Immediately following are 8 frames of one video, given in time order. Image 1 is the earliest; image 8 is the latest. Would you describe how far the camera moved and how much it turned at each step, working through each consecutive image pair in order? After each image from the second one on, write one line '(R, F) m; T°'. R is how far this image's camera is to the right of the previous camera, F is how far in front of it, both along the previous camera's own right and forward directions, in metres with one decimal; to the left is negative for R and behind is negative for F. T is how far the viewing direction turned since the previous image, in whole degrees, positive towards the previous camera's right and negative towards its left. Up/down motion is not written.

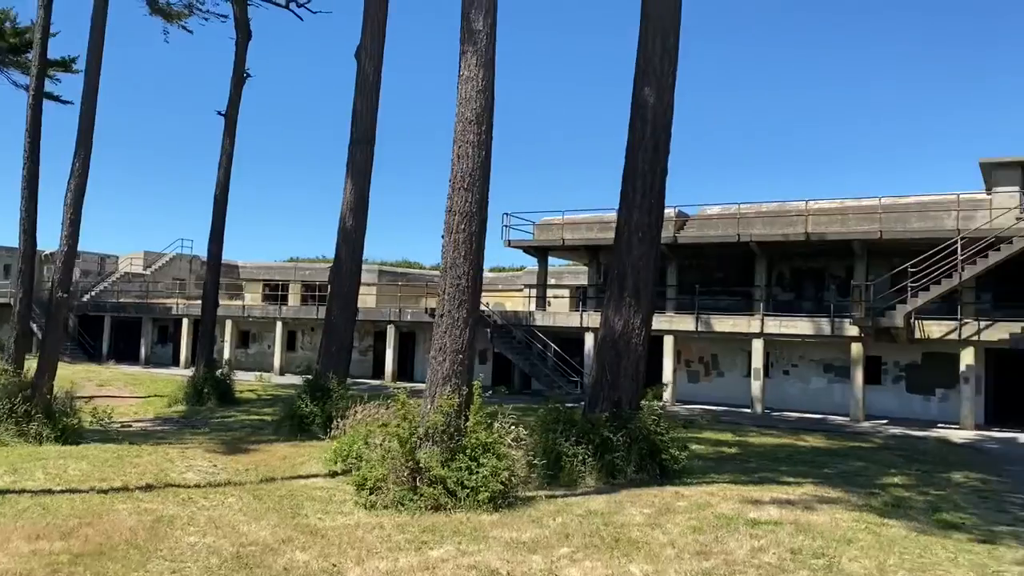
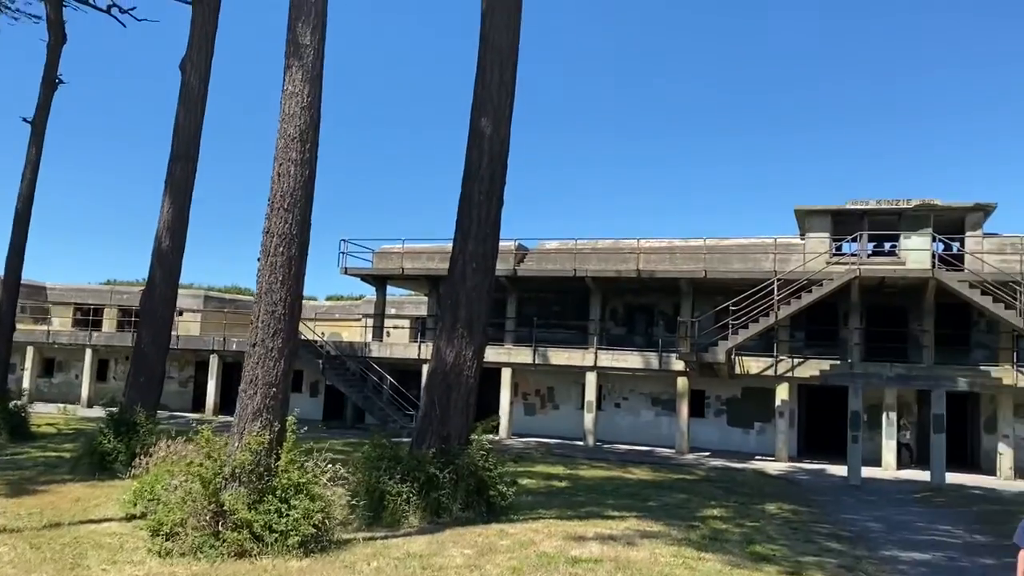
(+0.2, +0.4) m; +10°
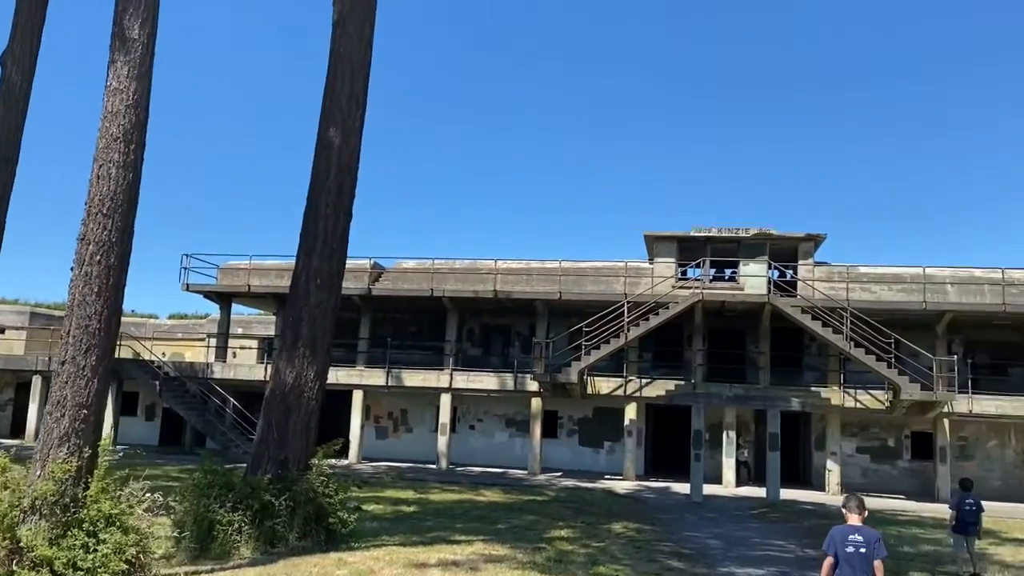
(+0.2, +0.3) m; +9°
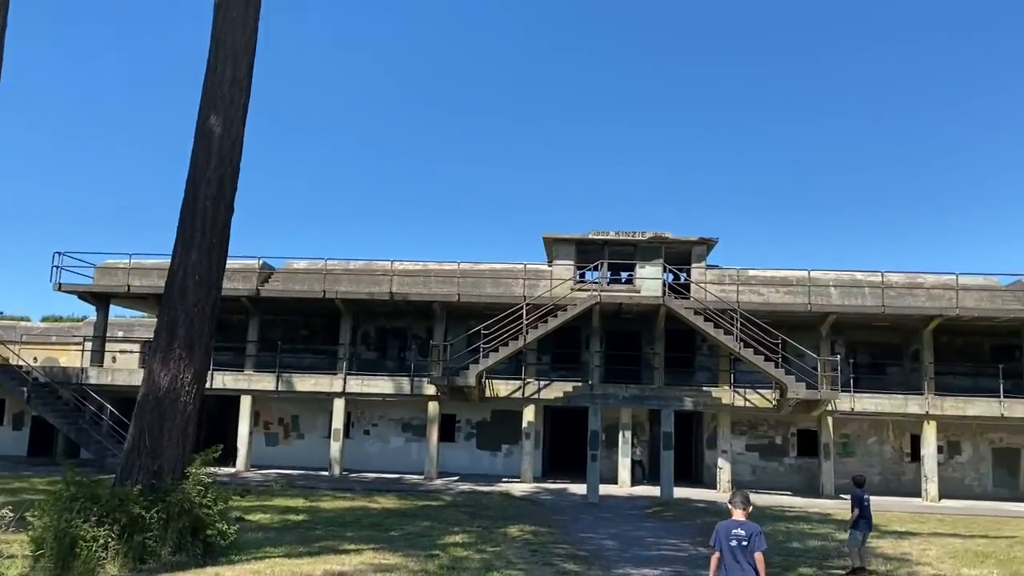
(+0.1, +0.3) m; +7°
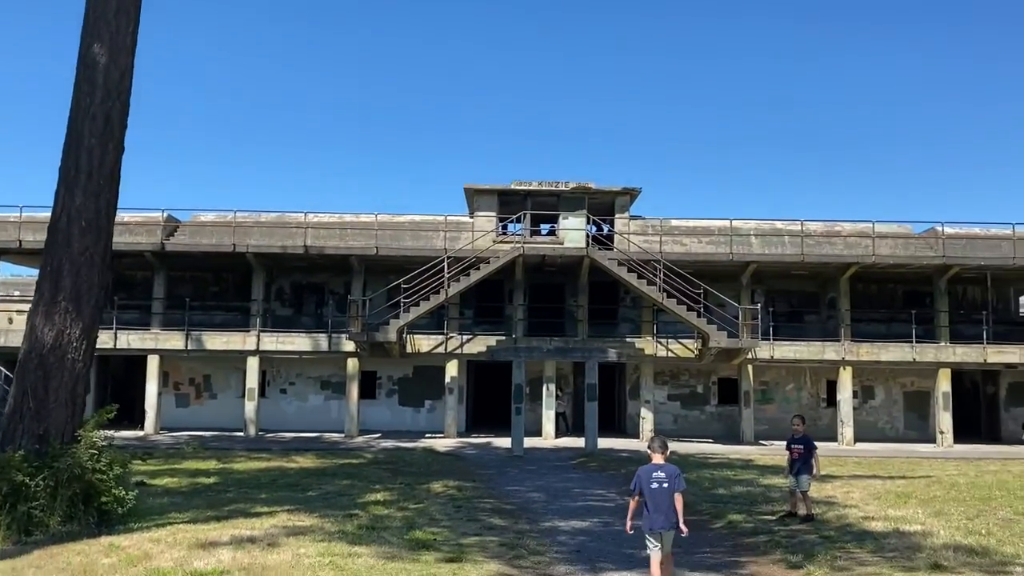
(0.0, +0.6) m; +5°
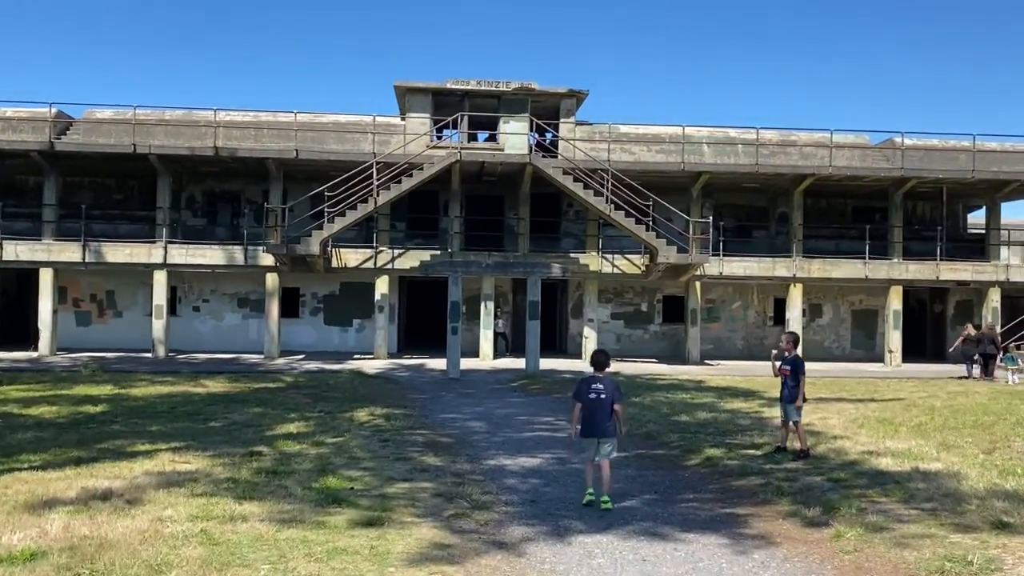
(0.0, +2.0) m; +4°
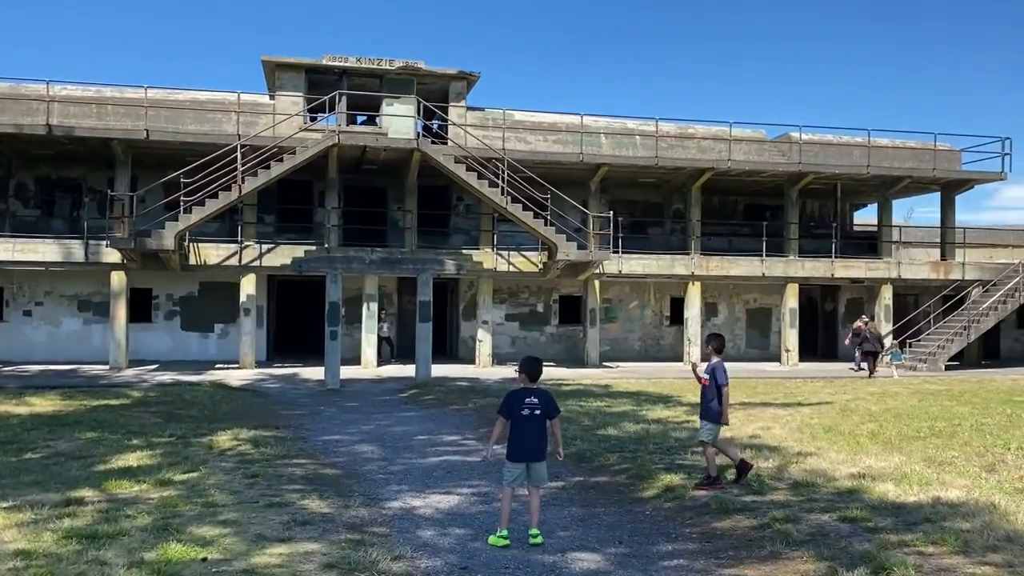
(-0.3, +2.0) m; +8°
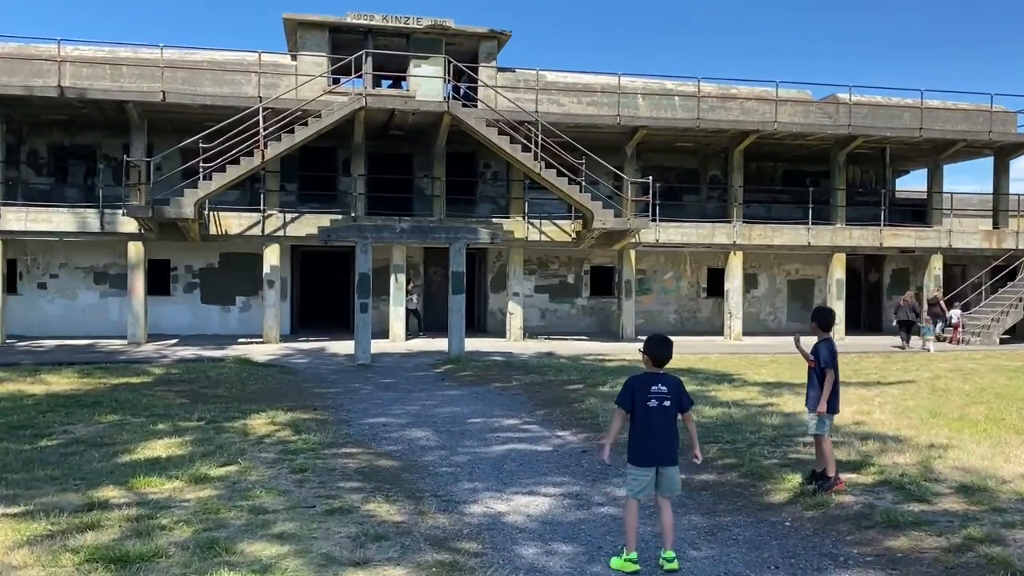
(-0.6, +1.2) m; -1°
